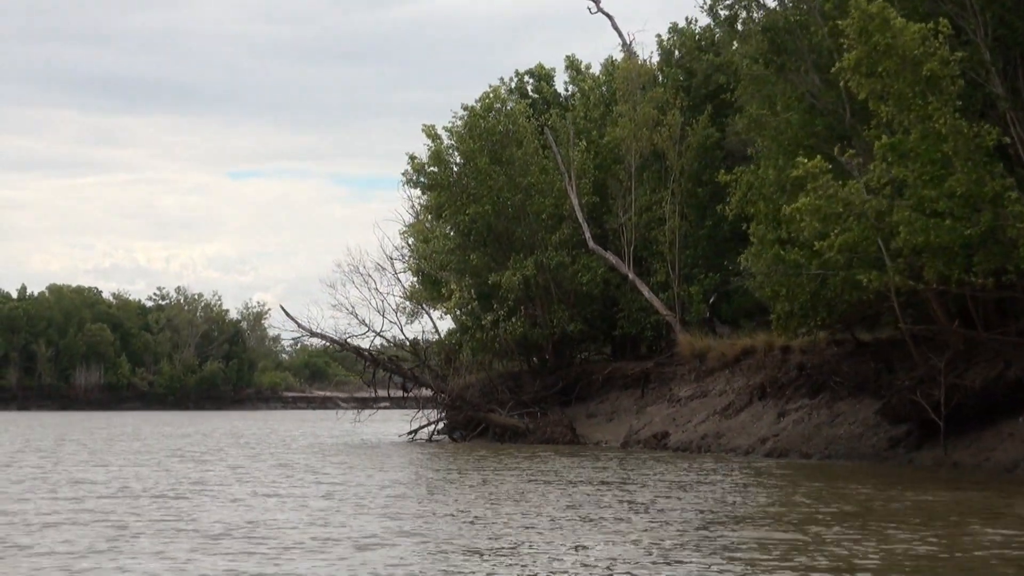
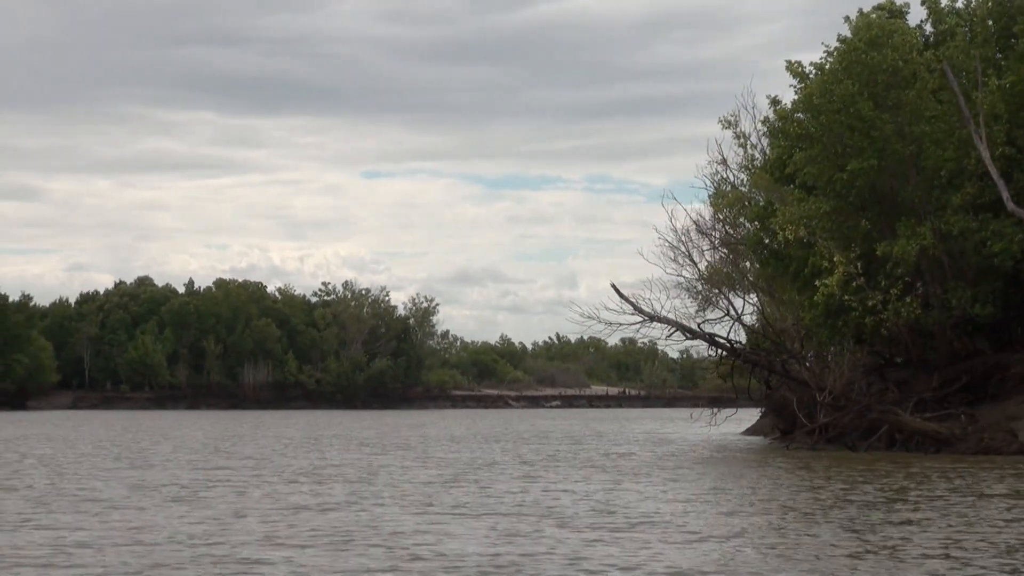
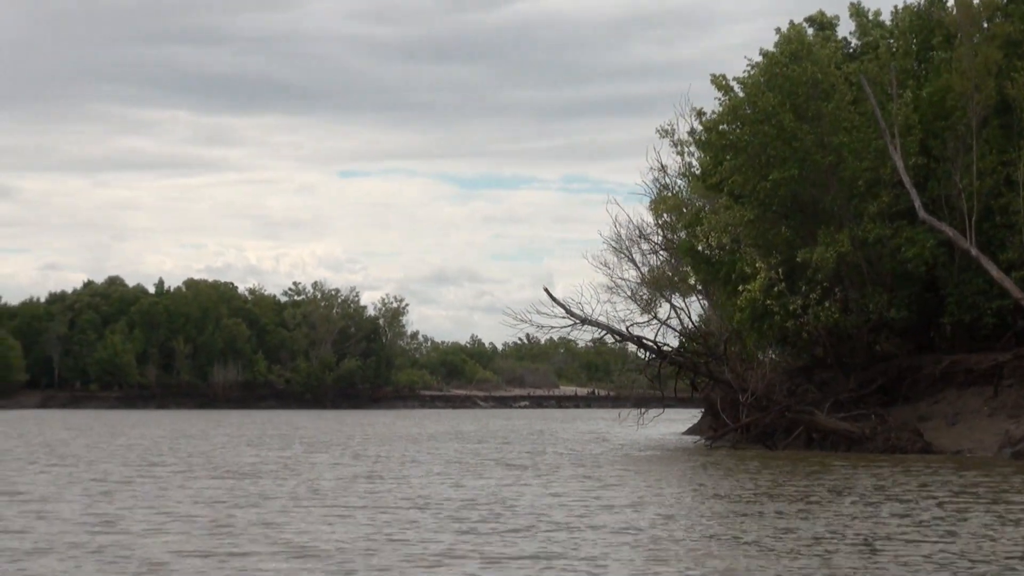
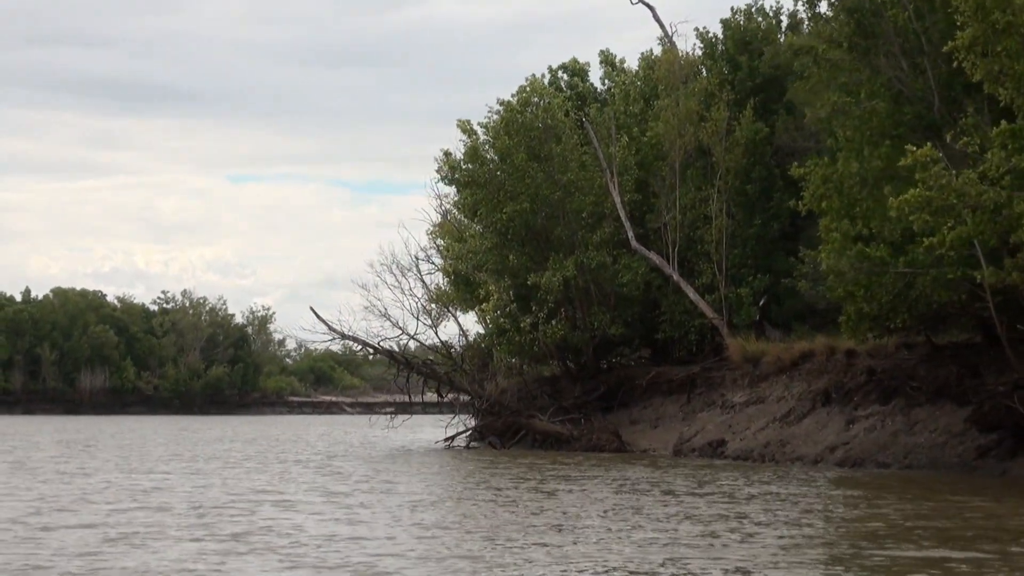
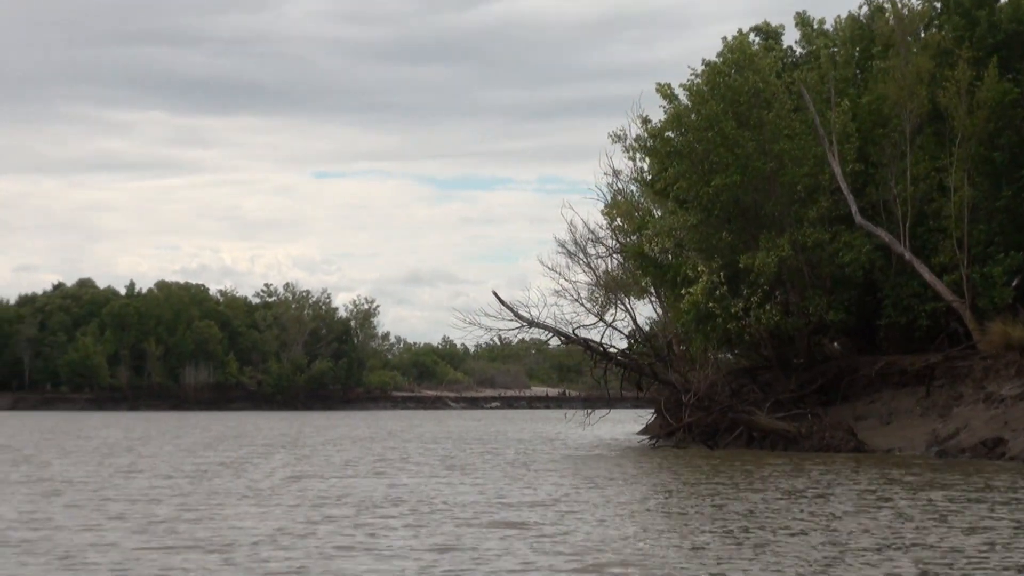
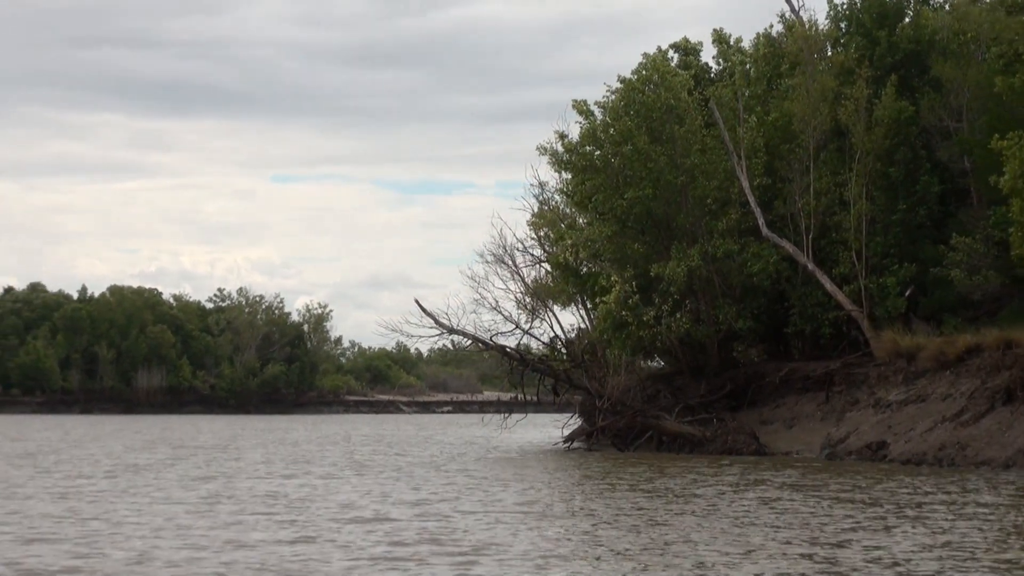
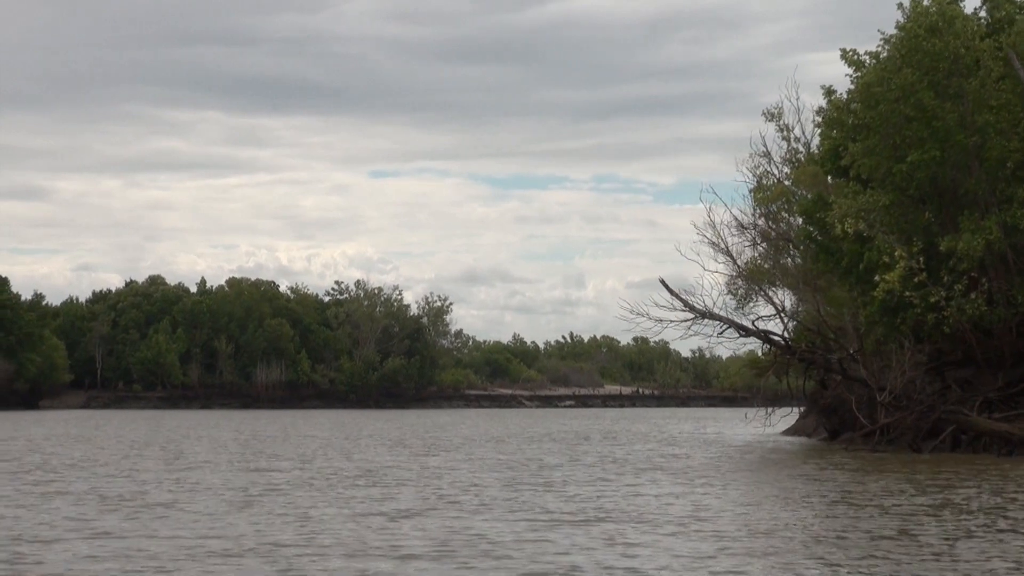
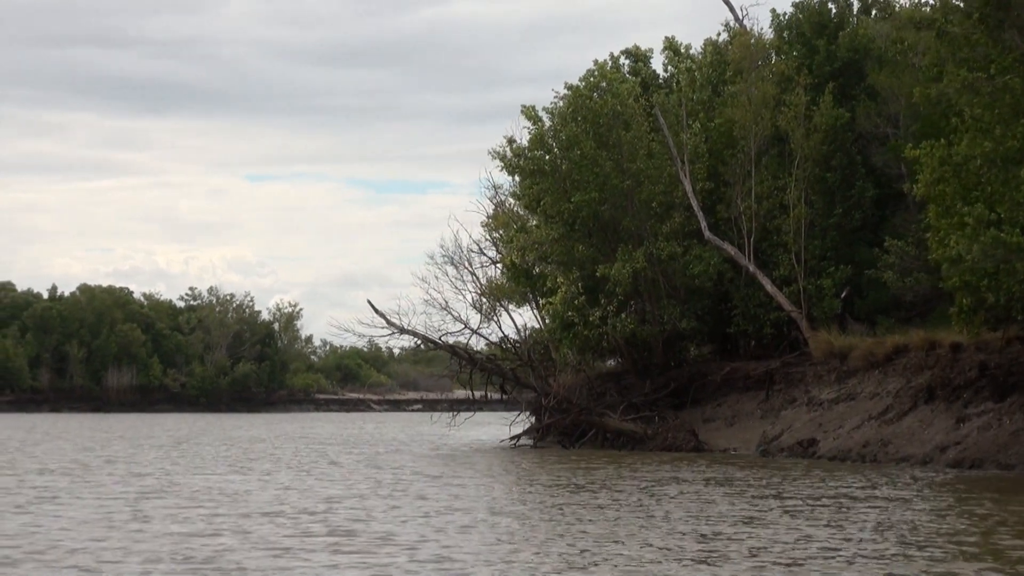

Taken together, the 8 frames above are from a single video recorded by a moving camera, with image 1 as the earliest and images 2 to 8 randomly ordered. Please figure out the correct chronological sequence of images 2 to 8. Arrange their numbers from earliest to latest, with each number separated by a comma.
4, 8, 6, 5, 3, 2, 7
